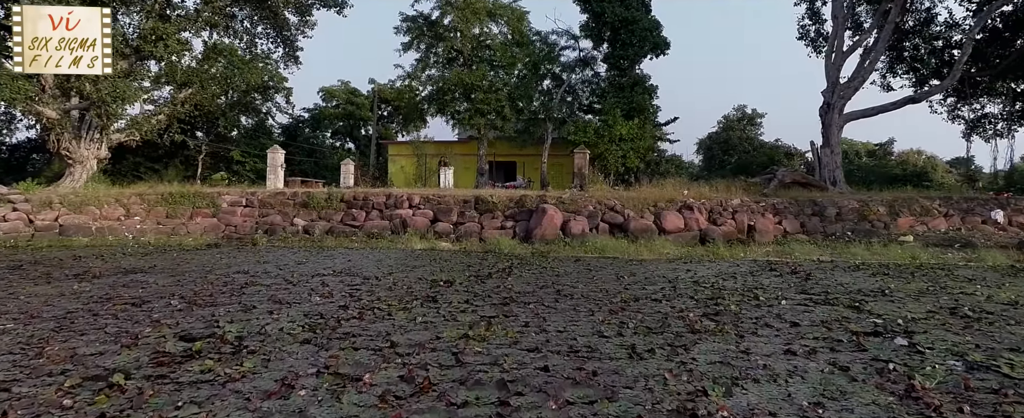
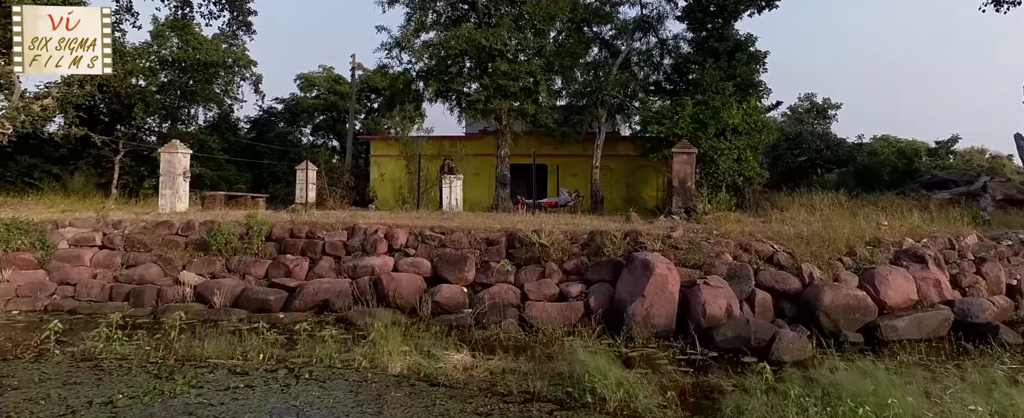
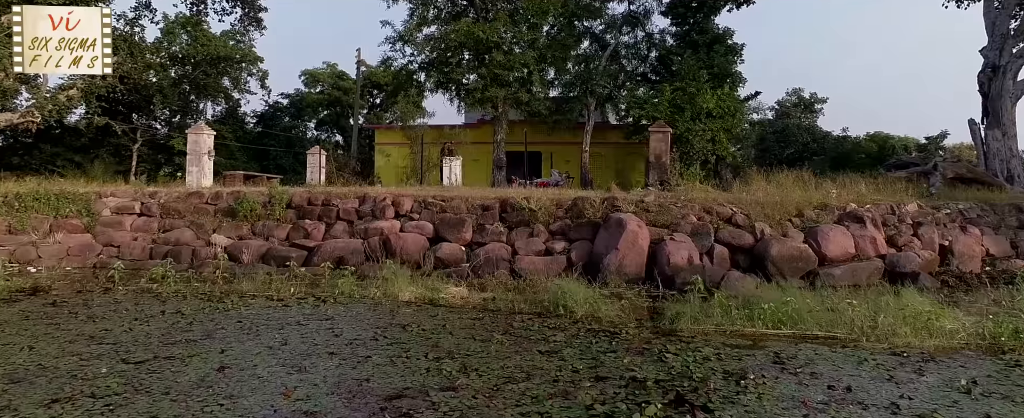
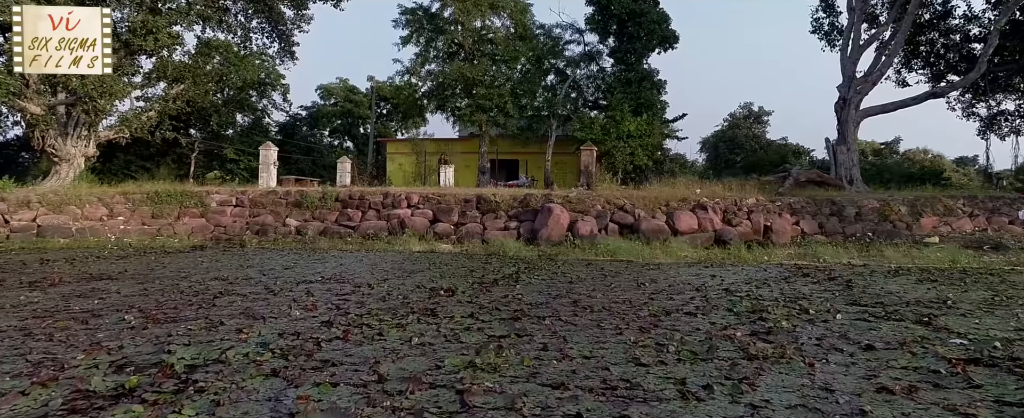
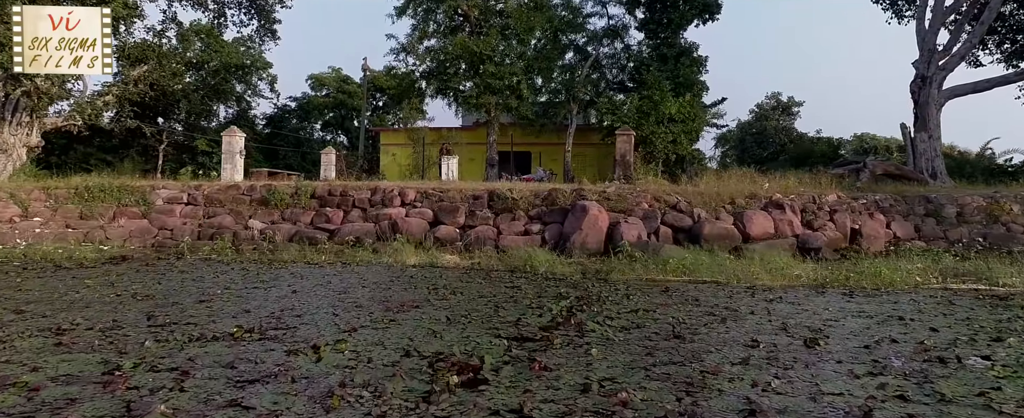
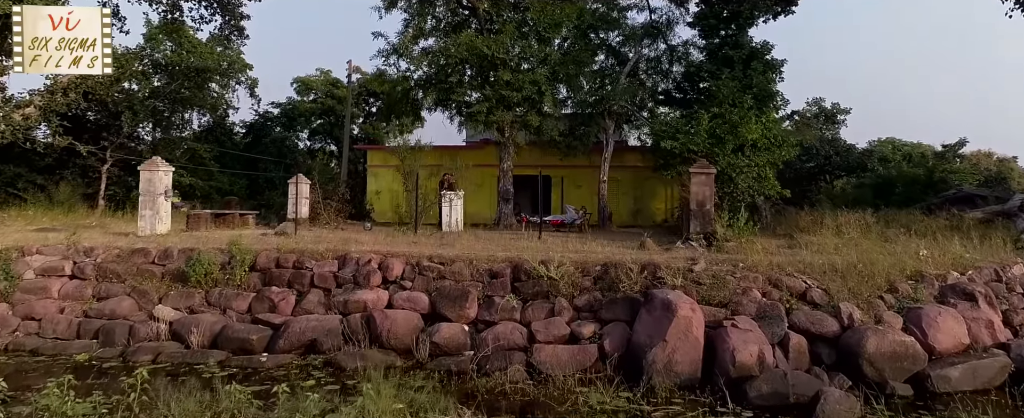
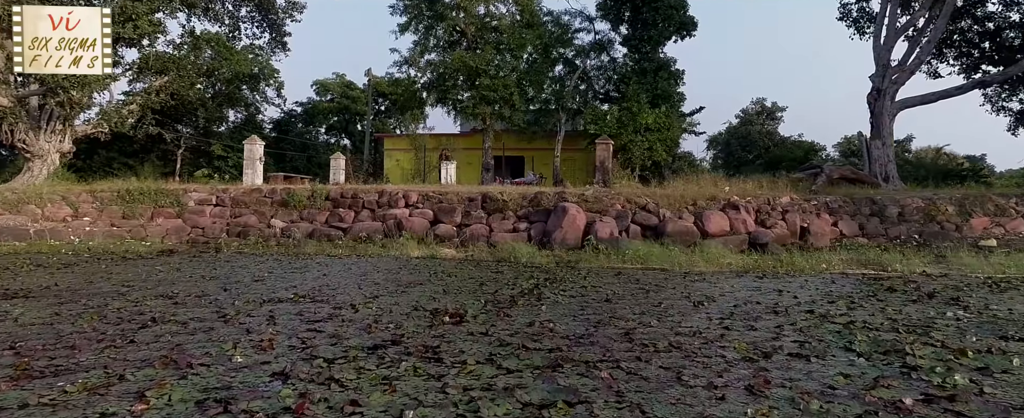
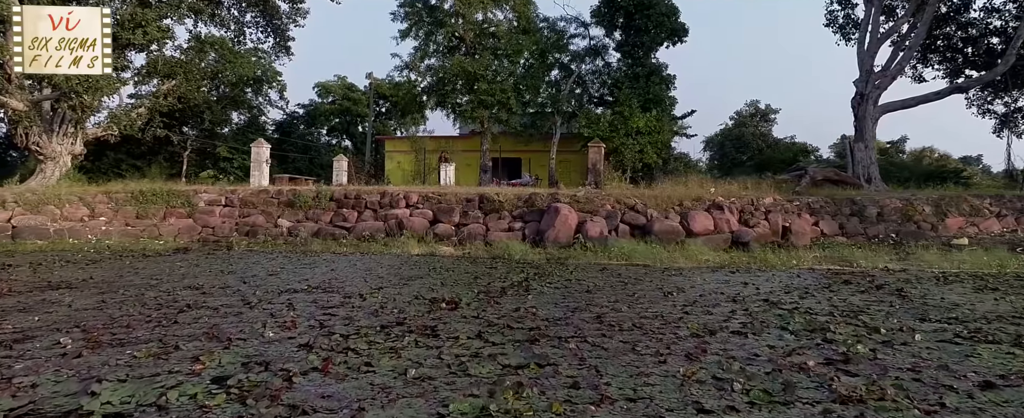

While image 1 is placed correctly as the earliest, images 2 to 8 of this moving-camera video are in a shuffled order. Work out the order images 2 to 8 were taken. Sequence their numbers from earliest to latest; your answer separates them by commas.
4, 8, 7, 5, 3, 2, 6
